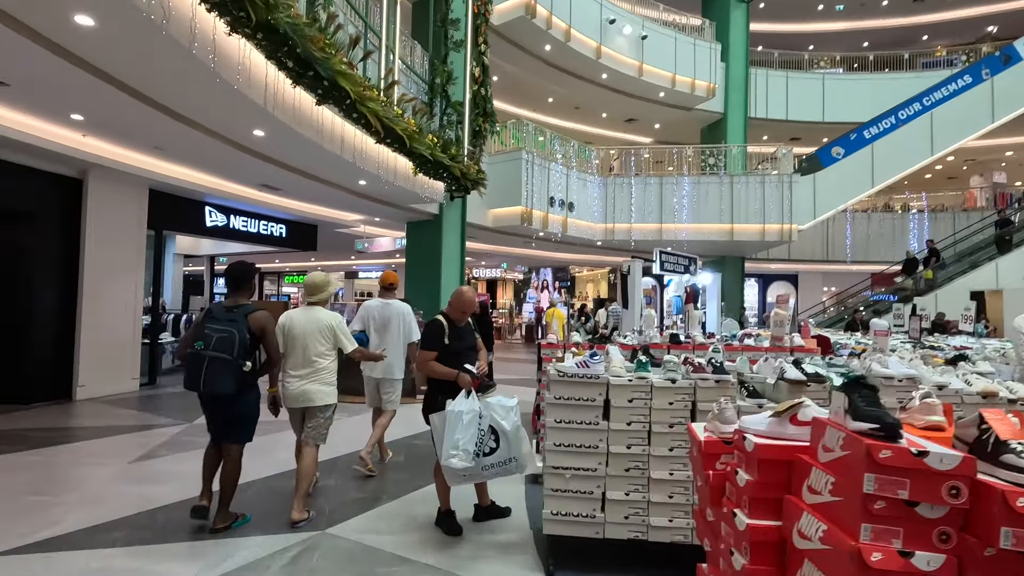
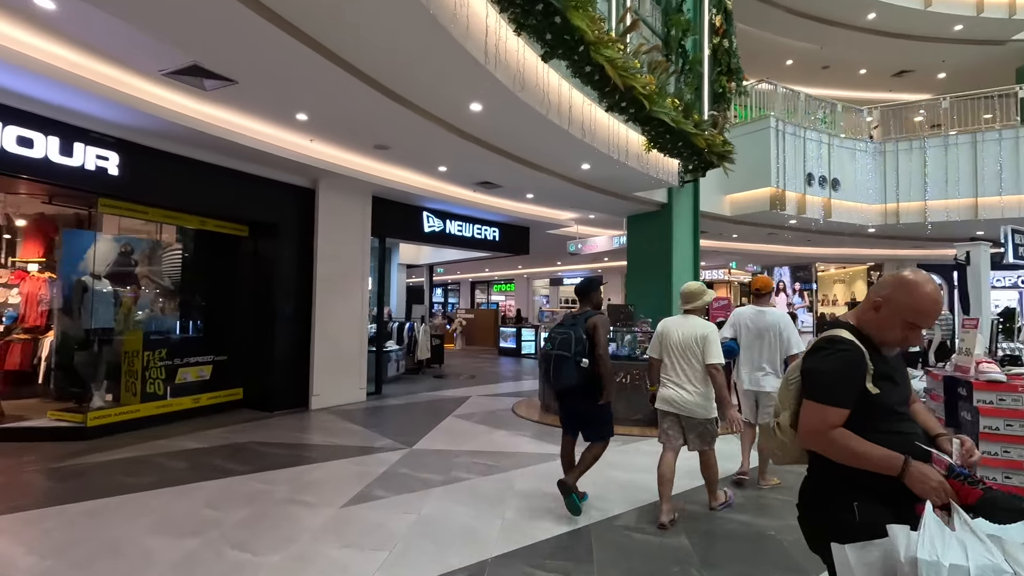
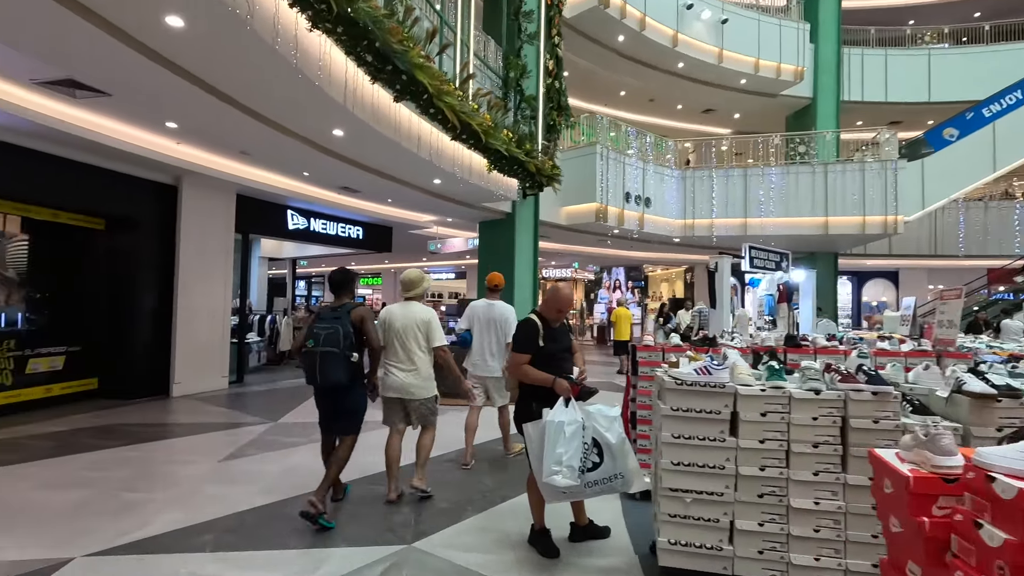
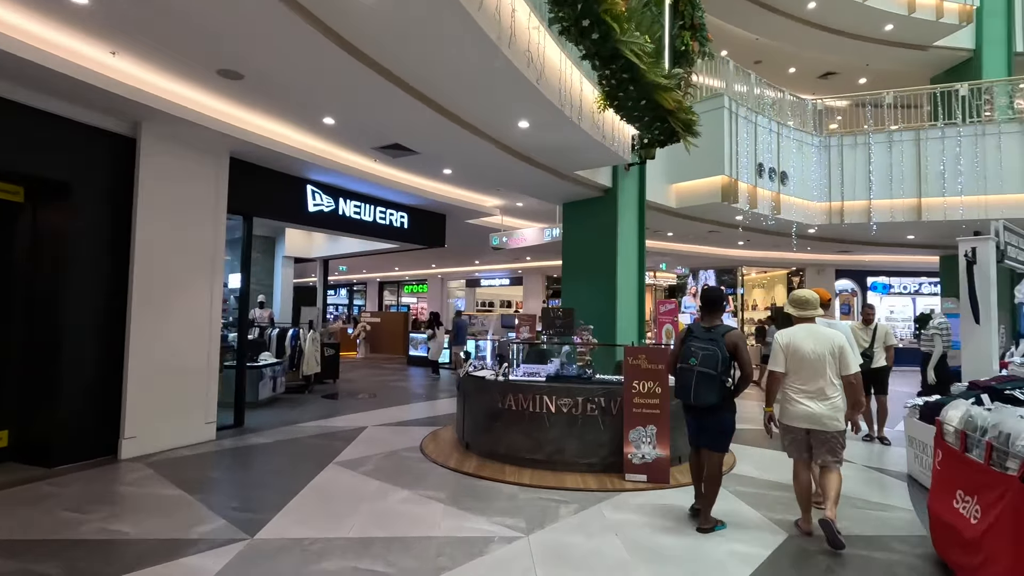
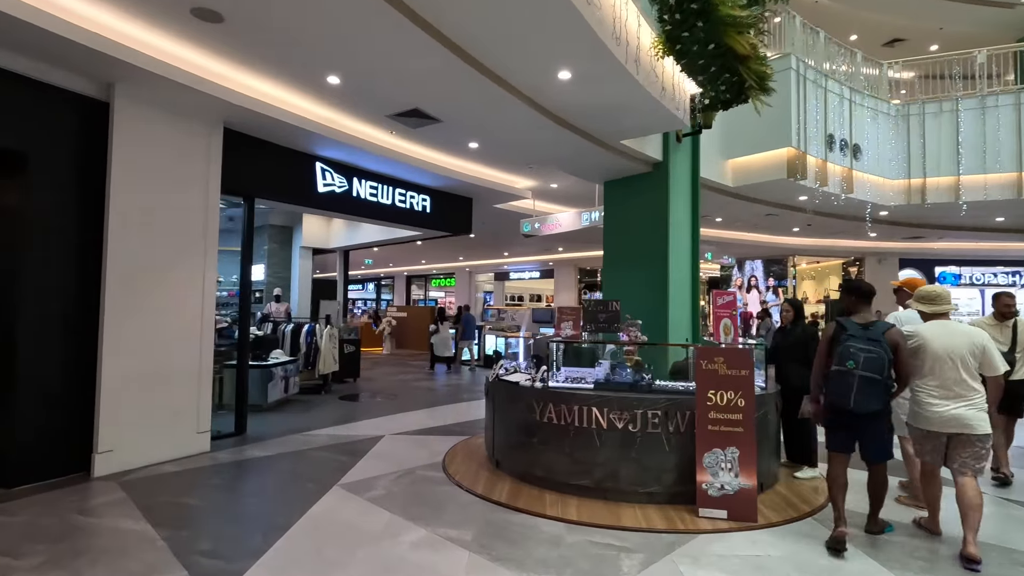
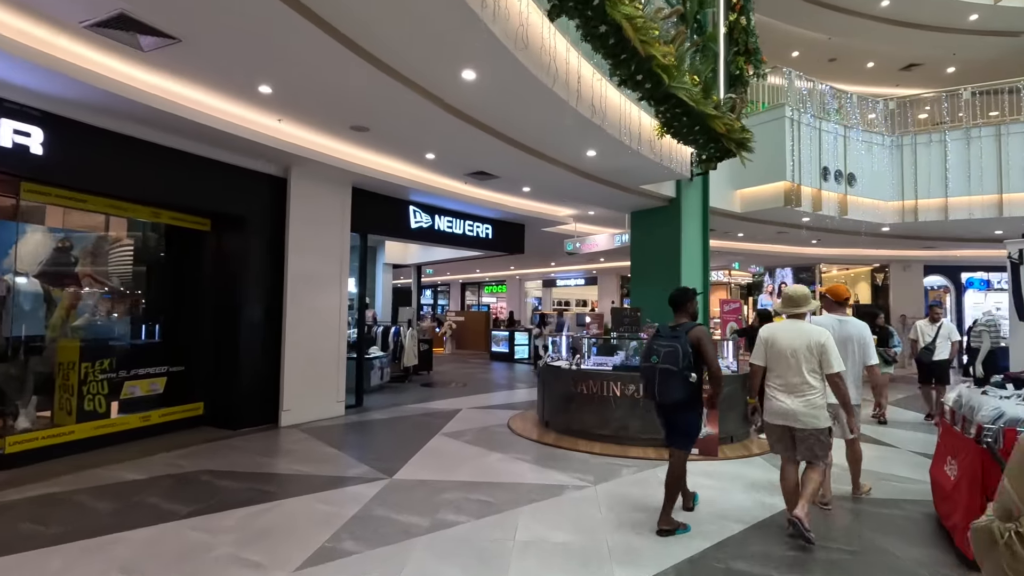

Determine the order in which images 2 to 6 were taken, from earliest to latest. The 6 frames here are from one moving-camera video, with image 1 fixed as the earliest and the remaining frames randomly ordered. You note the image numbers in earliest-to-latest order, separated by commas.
3, 2, 6, 4, 5
